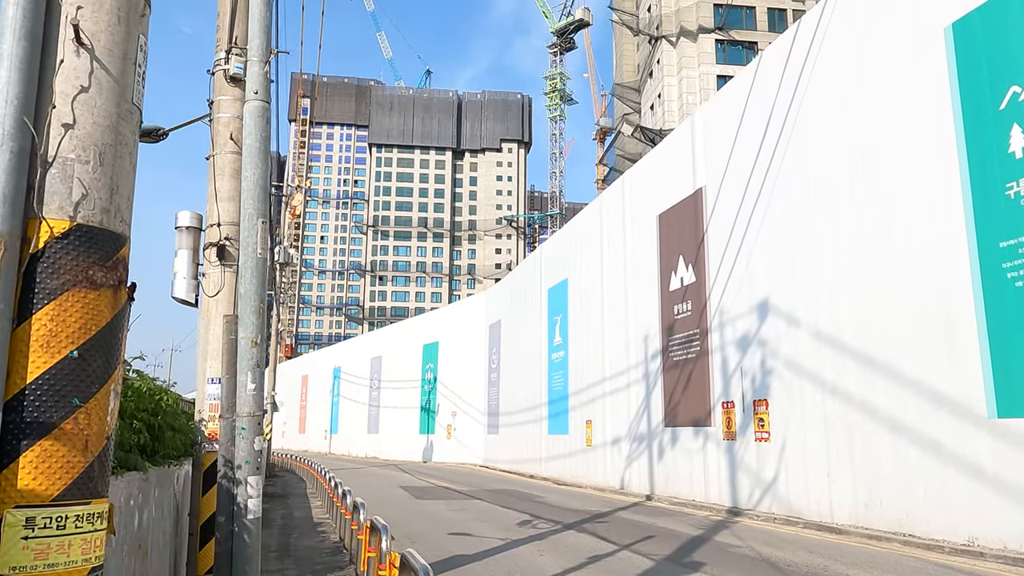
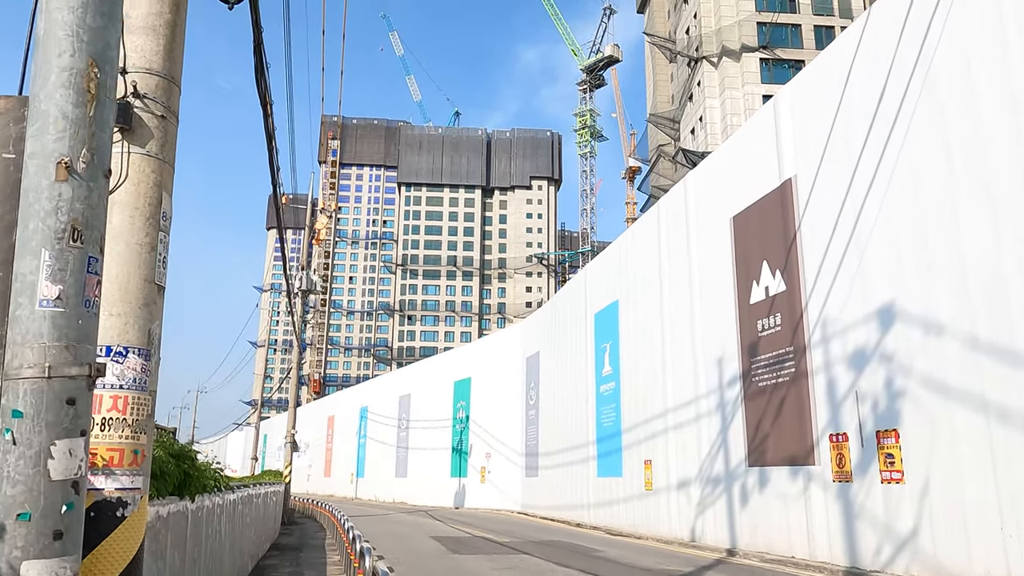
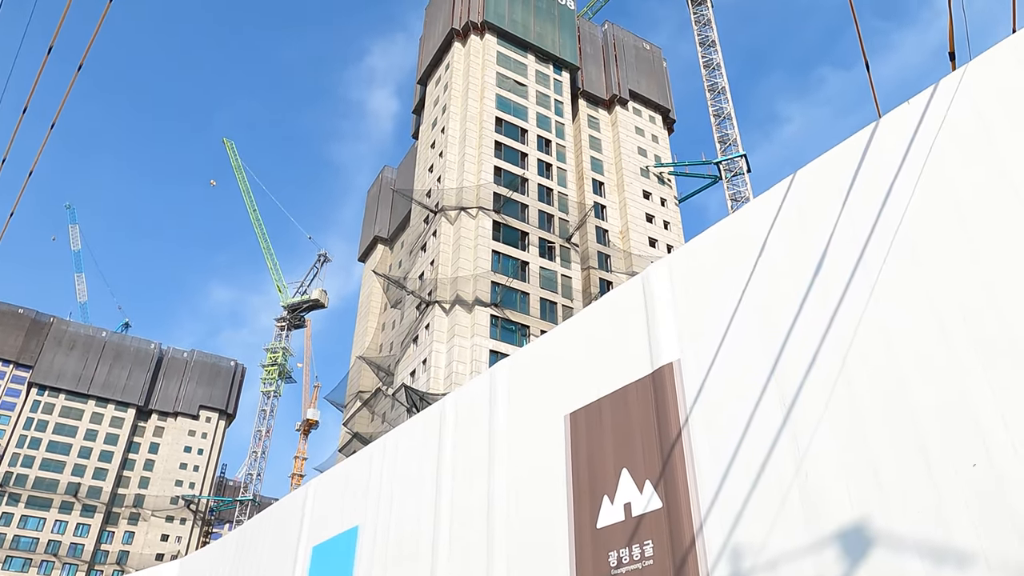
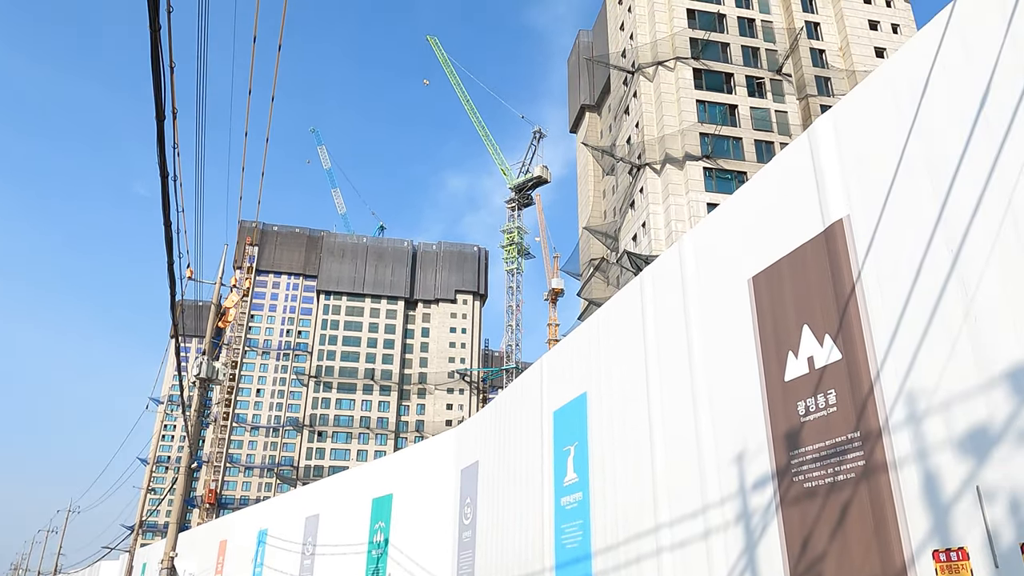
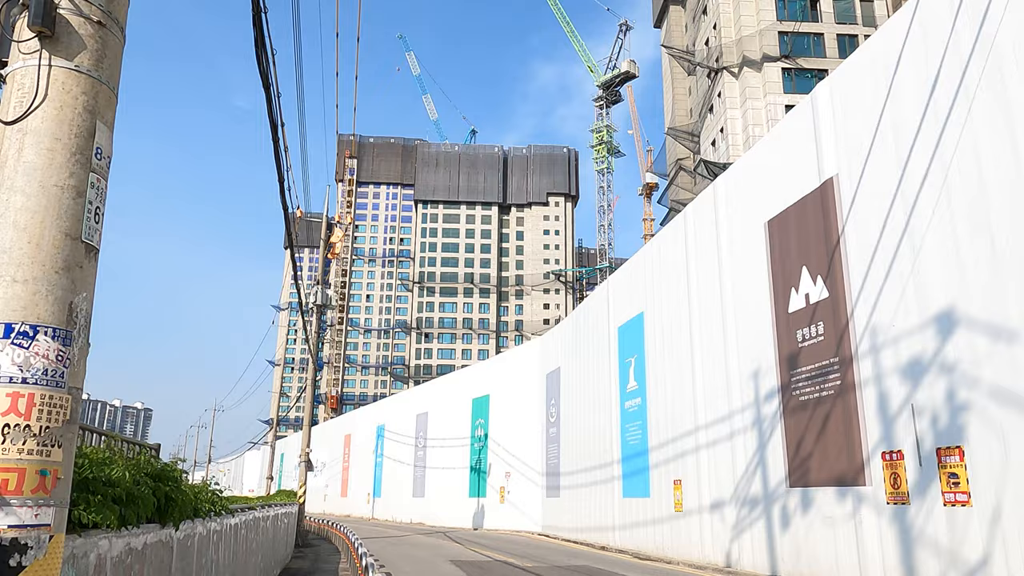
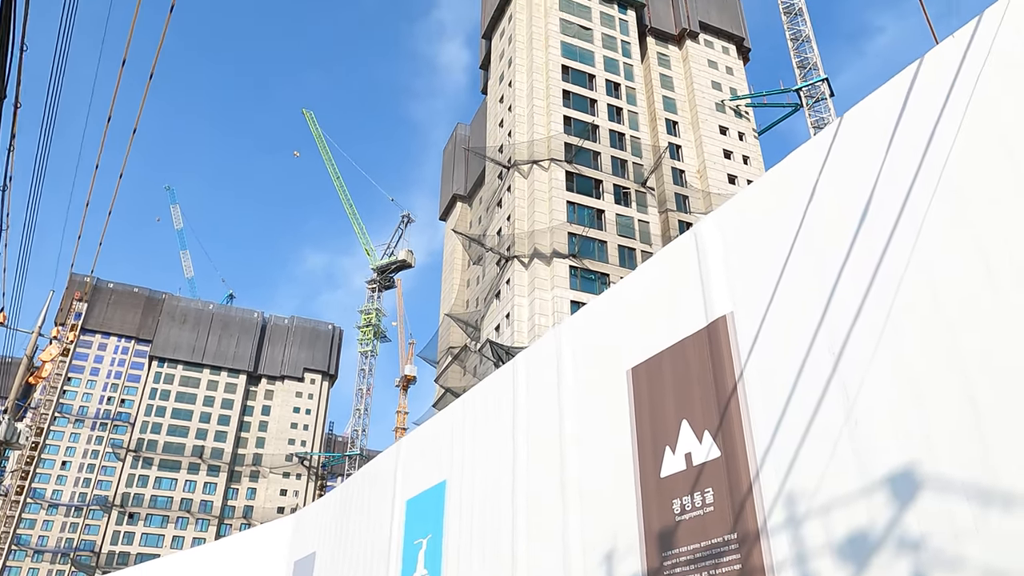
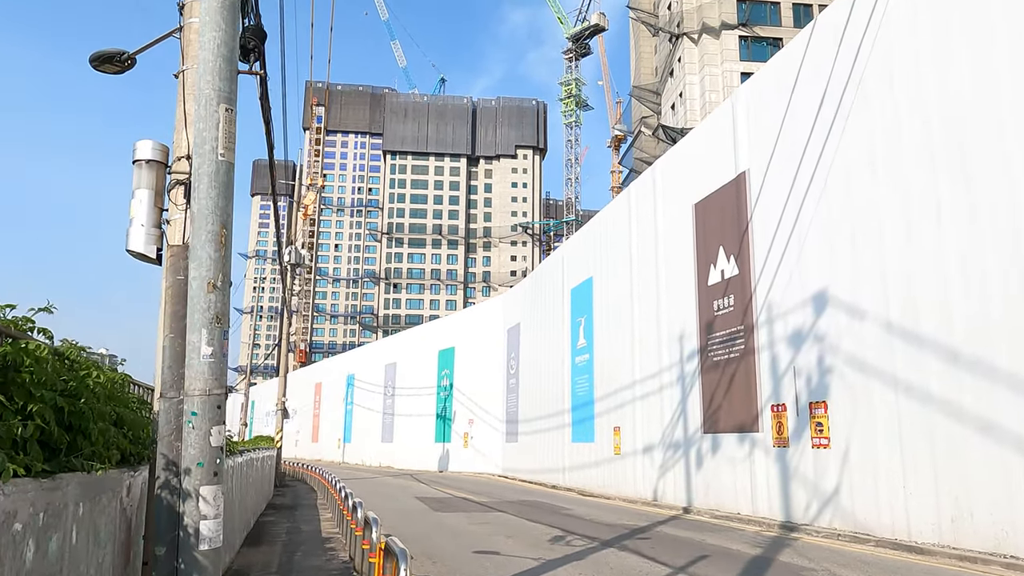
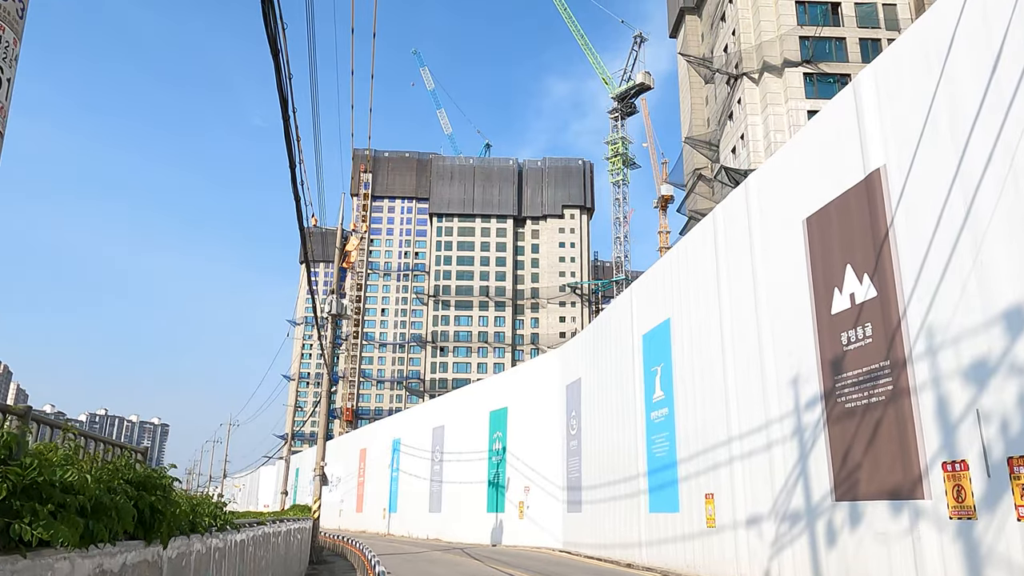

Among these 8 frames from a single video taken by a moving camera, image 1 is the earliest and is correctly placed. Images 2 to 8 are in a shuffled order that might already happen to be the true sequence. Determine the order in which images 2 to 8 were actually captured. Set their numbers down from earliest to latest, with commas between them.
7, 2, 5, 8, 4, 6, 3
